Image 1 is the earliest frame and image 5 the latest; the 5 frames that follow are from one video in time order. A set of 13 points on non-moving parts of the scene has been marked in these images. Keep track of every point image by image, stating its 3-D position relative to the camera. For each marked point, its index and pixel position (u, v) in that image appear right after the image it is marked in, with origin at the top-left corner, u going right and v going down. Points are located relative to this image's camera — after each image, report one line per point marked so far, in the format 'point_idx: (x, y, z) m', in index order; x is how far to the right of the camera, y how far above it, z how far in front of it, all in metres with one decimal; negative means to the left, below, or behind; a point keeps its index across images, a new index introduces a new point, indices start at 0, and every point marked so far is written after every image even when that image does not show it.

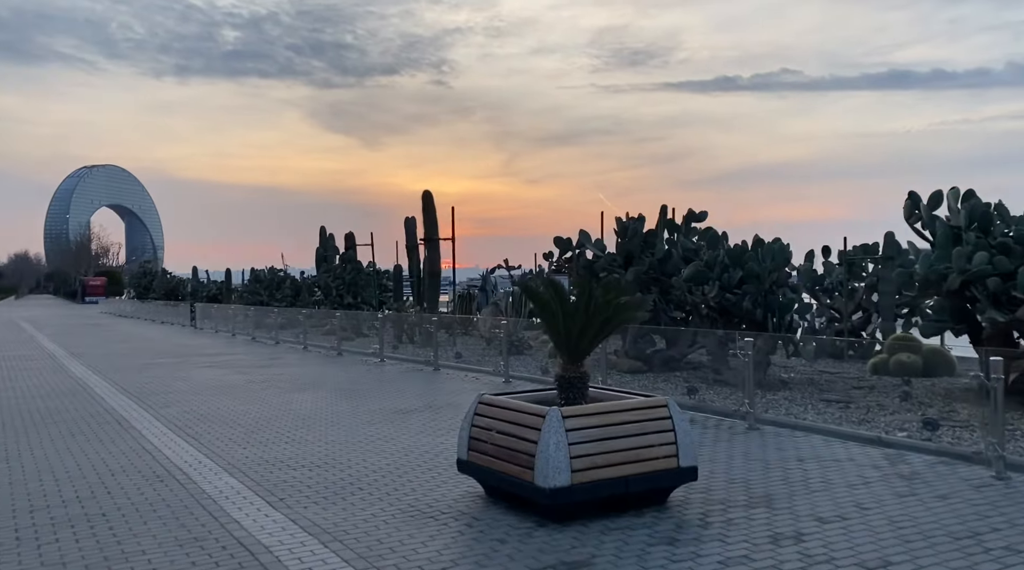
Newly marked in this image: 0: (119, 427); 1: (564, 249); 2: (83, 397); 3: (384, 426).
0: (-4.6, -1.6, +9.3) m
1: (+1.0, +0.7, +14.8) m
2: (-6.5, -1.7, +12.0) m
3: (-1.4, -1.6, +9.1) m
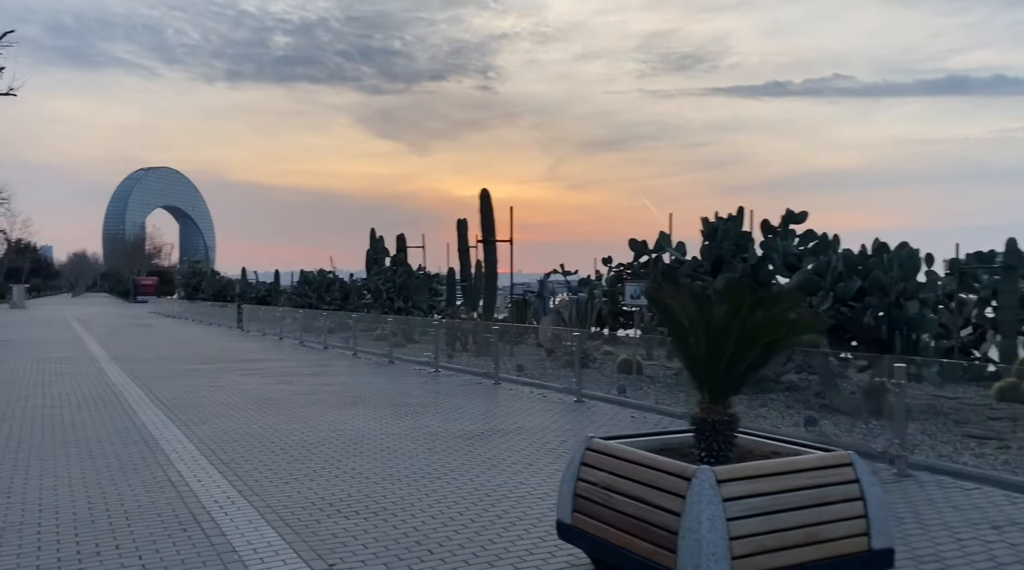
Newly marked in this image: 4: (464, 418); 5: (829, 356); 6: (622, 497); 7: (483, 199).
0: (-3.7, -1.7, +8.1) m
1: (+2.1, +0.5, +13.4) m
2: (-5.5, -1.7, +11.0) m
3: (-0.6, -1.6, +7.8) m
4: (-0.6, -1.7, +10.0) m
5: (+3.4, -0.8, +8.5) m
6: (+0.5, -1.1, +4.0) m
7: (-0.6, +2.0, +18.3) m
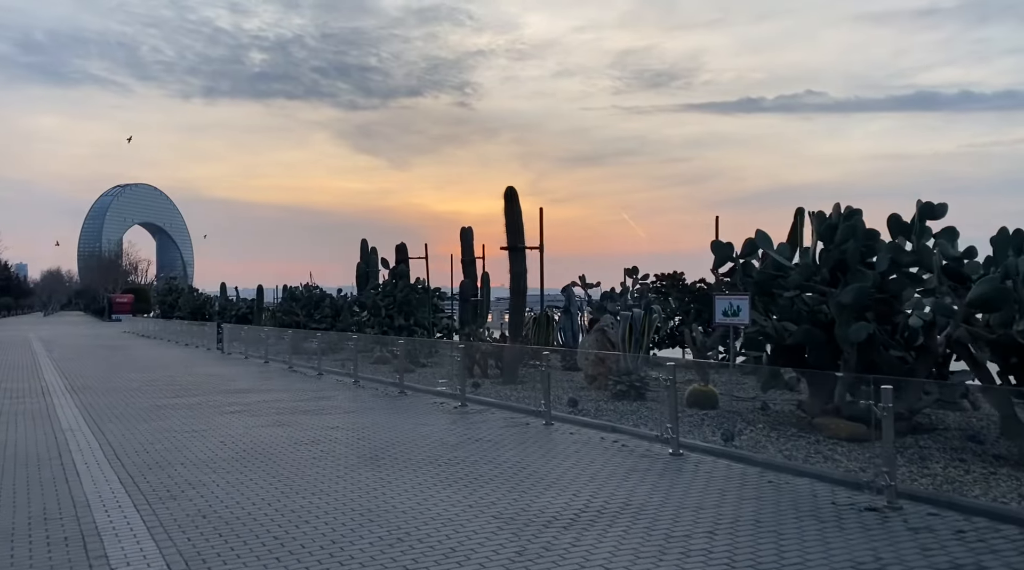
0: (-2.9, -1.8, +5.4) m
1: (+2.8, +0.4, +10.8) m
2: (-4.7, -1.9, +8.2) m
3: (+0.2, -1.8, +5.1) m
4: (+0.2, -1.8, +7.3) m
5: (+4.2, -0.9, +5.9) m
6: (+1.5, -1.1, +1.3) m
7: (-0.1, +1.7, +15.7) m
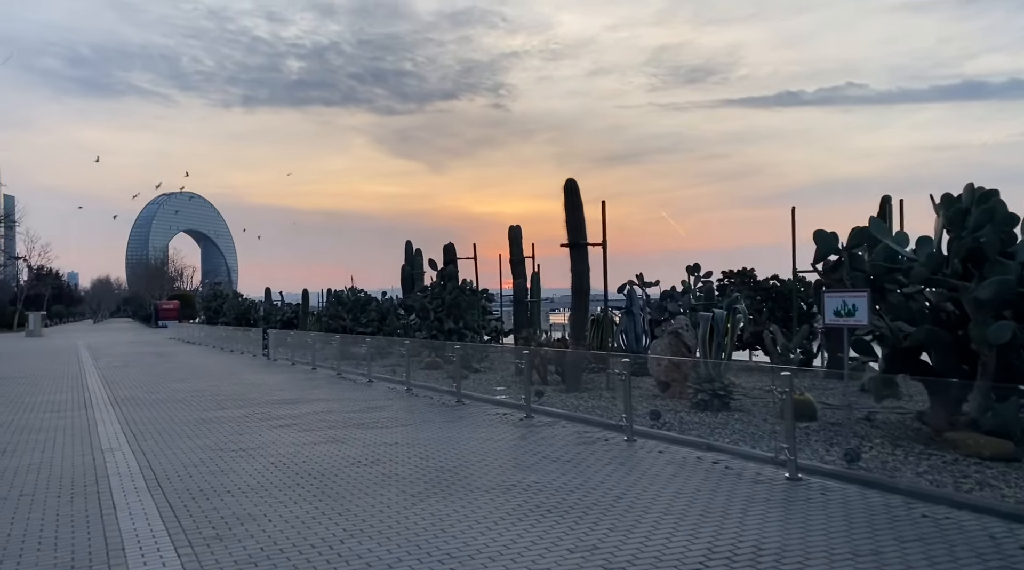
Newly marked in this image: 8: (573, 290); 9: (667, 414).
0: (-2.2, -1.8, +4.4) m
1: (+3.7, +0.4, +9.5) m
2: (-3.9, -2.0, +7.3) m
3: (+0.9, -1.7, +4.0) m
4: (+1.0, -1.8, +6.2) m
5: (+4.9, -0.8, +4.6) m
6: (+1.9, -1.0, +0.2) m
7: (+1.0, +1.7, +14.6) m
8: (+1.1, -0.1, +14.5) m
9: (+2.1, -1.7, +10.7) m
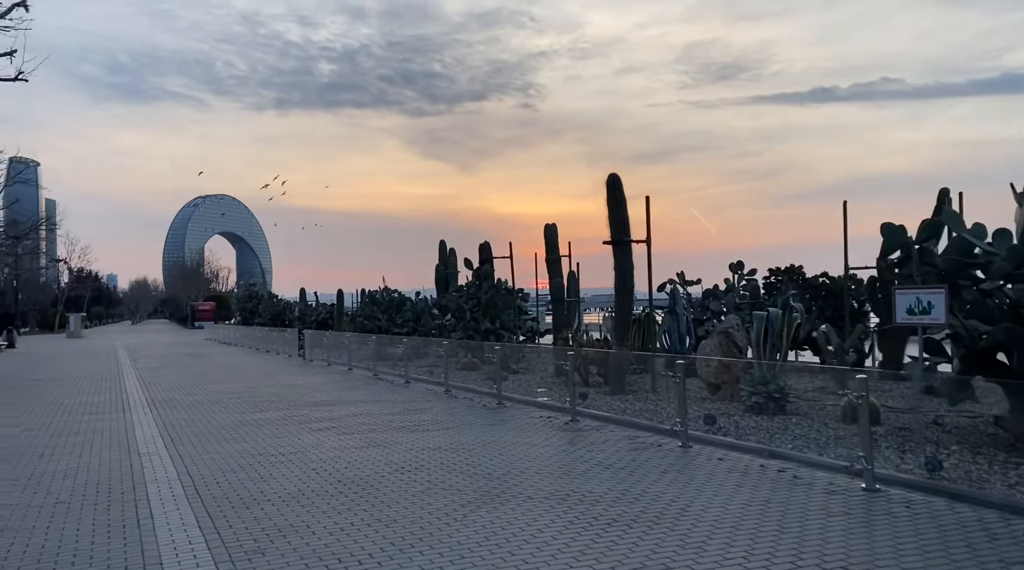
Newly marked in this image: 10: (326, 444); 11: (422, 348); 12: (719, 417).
0: (-1.8, -1.8, +4.1) m
1: (+4.3, +0.4, +9.0) m
2: (-3.4, -2.0, +7.0) m
3: (+1.2, -1.7, +3.5) m
4: (+1.4, -1.8, +5.7) m
5: (+5.3, -0.7, +4.0) m
6: (+2.1, -1.0, -0.3) m
7: (+1.8, +1.7, +14.1) m
8: (+1.8, -0.1, +14.0) m
9: (+2.7, -1.7, +10.2) m
10: (-2.4, -2.0, +10.2) m
11: (-2.2, -1.5, +19.3) m
12: (+2.6, -1.7, +10.2) m
